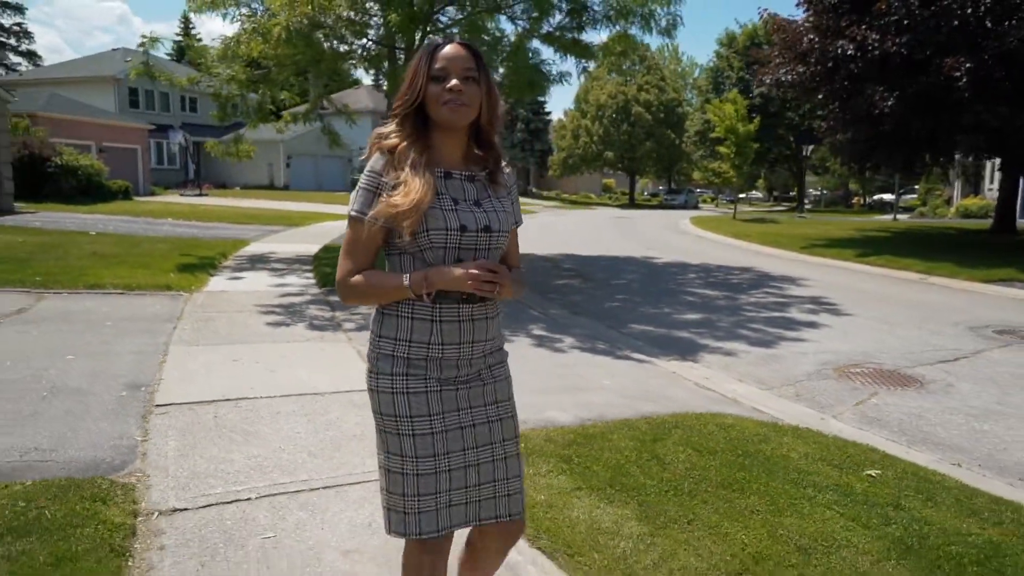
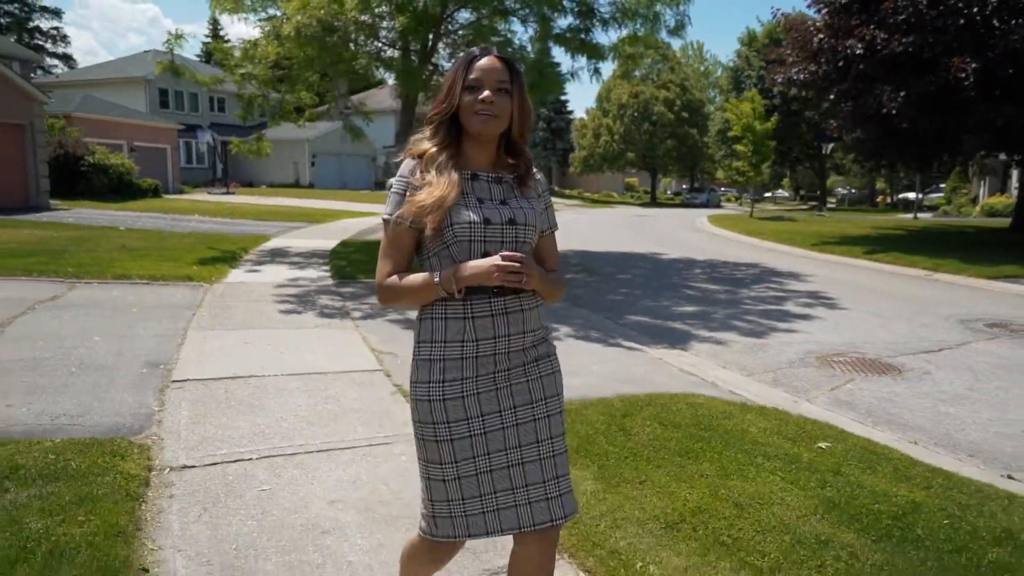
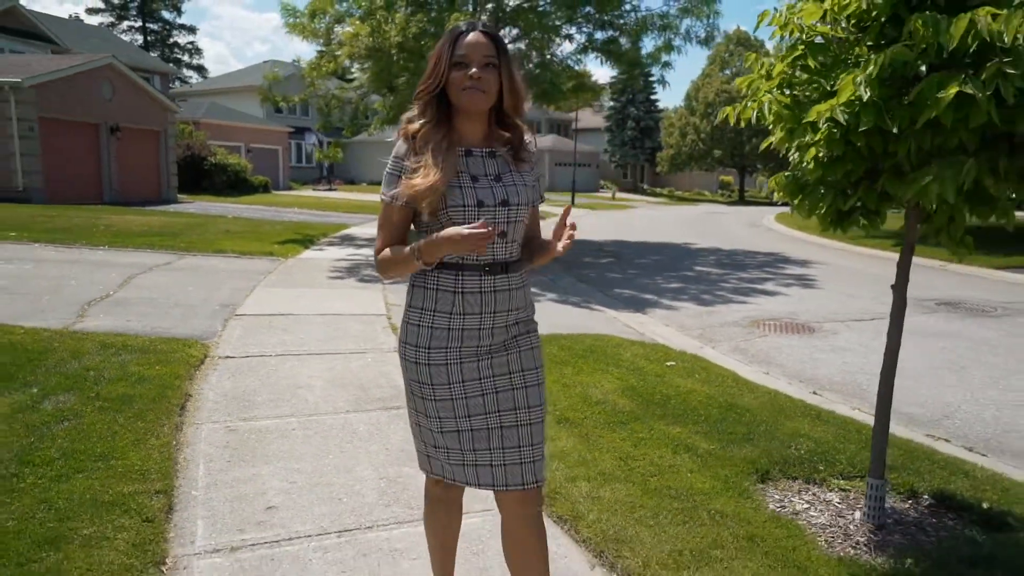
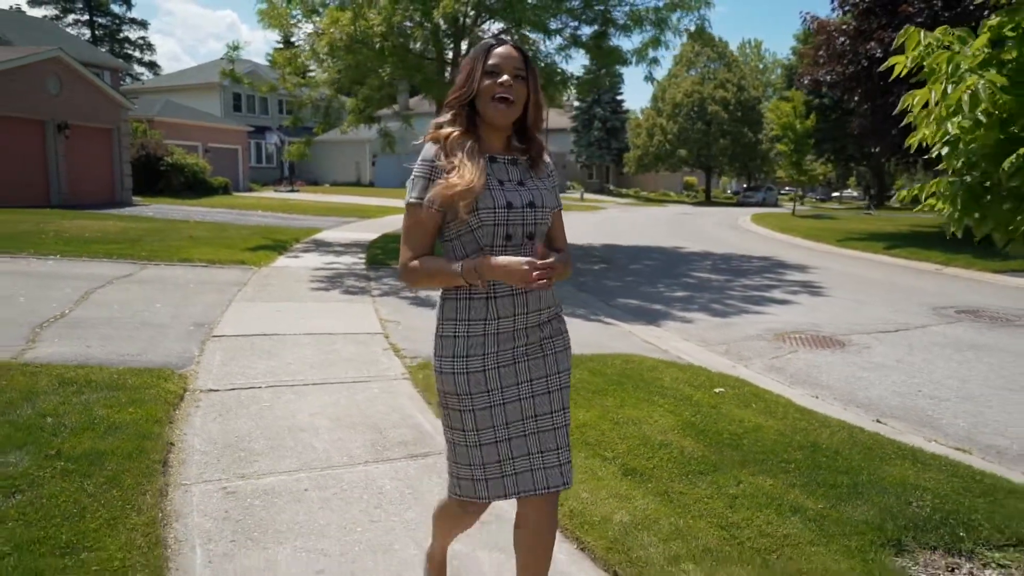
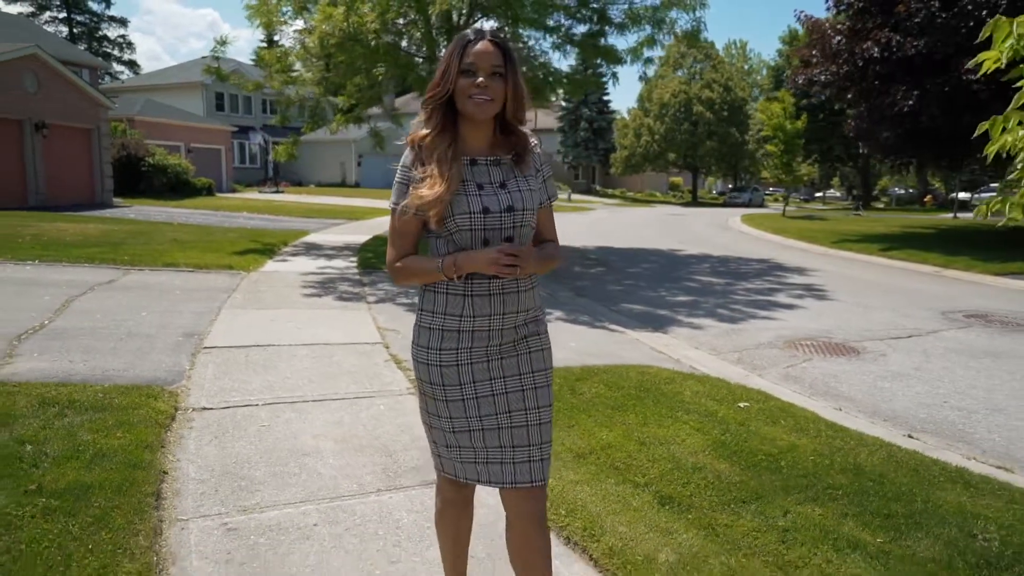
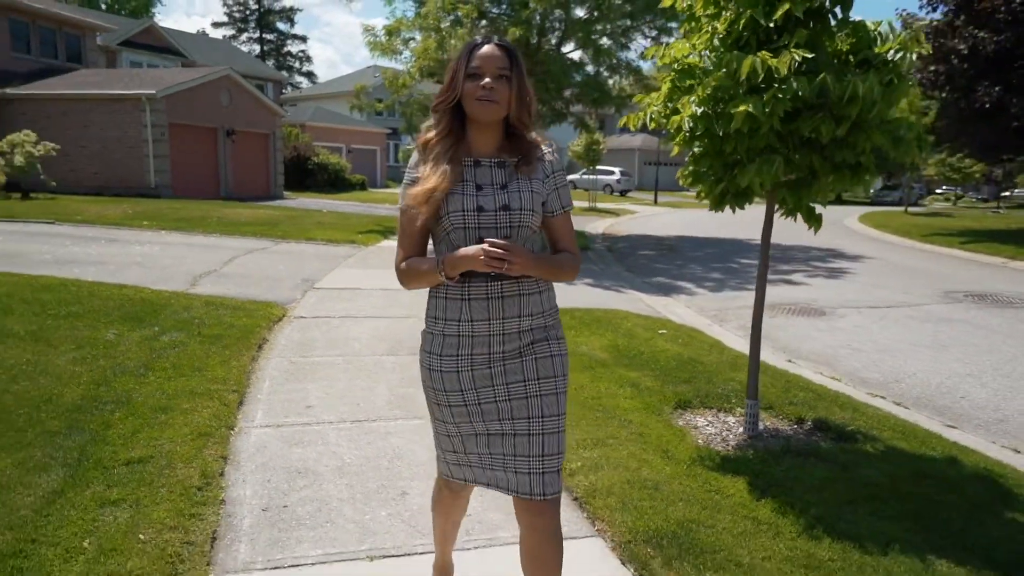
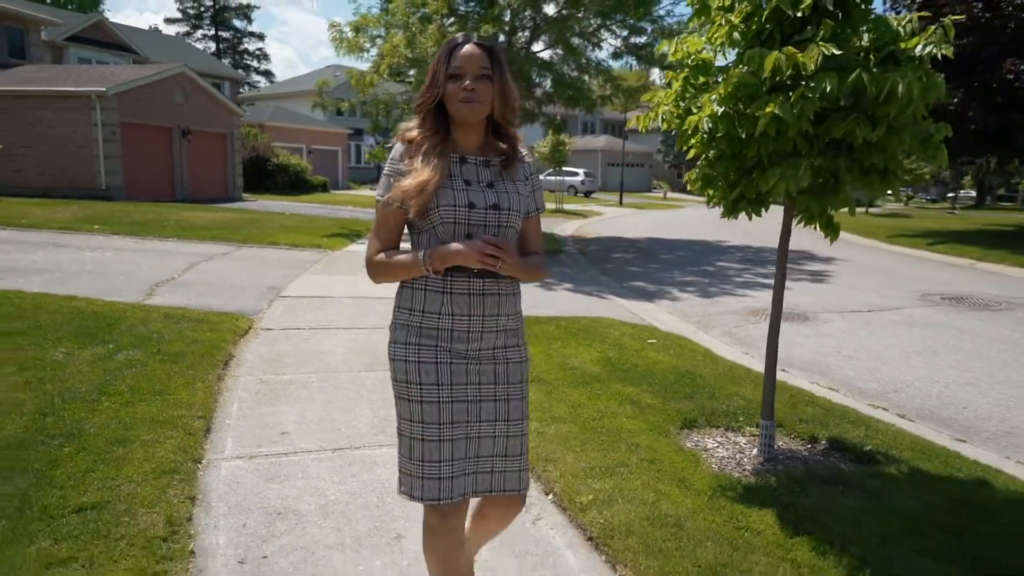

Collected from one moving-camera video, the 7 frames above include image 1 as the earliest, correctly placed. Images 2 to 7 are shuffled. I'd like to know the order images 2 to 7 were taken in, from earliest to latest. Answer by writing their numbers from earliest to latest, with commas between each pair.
2, 5, 4, 3, 7, 6
